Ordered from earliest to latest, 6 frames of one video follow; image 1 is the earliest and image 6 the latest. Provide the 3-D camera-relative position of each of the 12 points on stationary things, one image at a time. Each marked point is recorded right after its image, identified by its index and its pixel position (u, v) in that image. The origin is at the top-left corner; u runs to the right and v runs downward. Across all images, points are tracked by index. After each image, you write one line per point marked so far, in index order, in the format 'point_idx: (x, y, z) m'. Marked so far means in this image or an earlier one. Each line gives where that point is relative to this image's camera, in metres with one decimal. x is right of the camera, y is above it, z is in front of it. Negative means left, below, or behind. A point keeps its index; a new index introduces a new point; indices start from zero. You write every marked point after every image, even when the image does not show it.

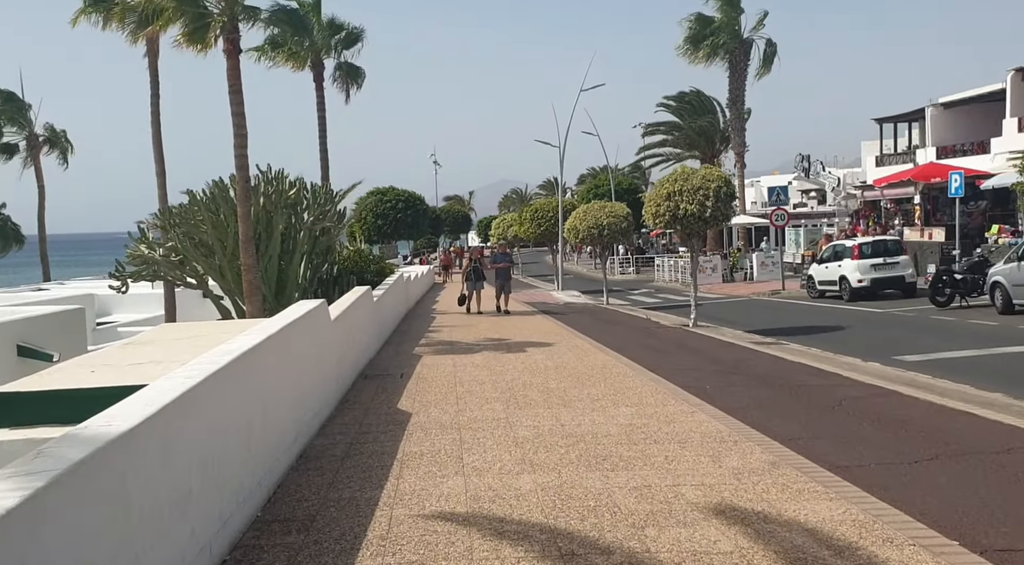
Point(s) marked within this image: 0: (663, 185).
0: (+2.9, +1.9, +18.5) m
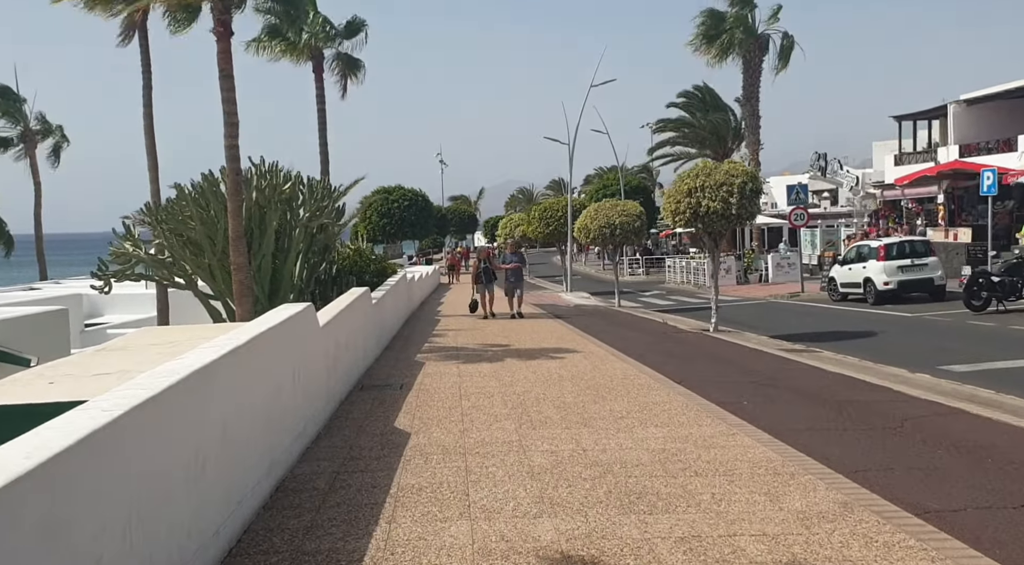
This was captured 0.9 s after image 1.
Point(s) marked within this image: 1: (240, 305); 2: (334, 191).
0: (+3.0, +1.8, +17.3) m
1: (-4.0, -0.4, +14.3) m
2: (-3.3, +1.7, +17.8) m
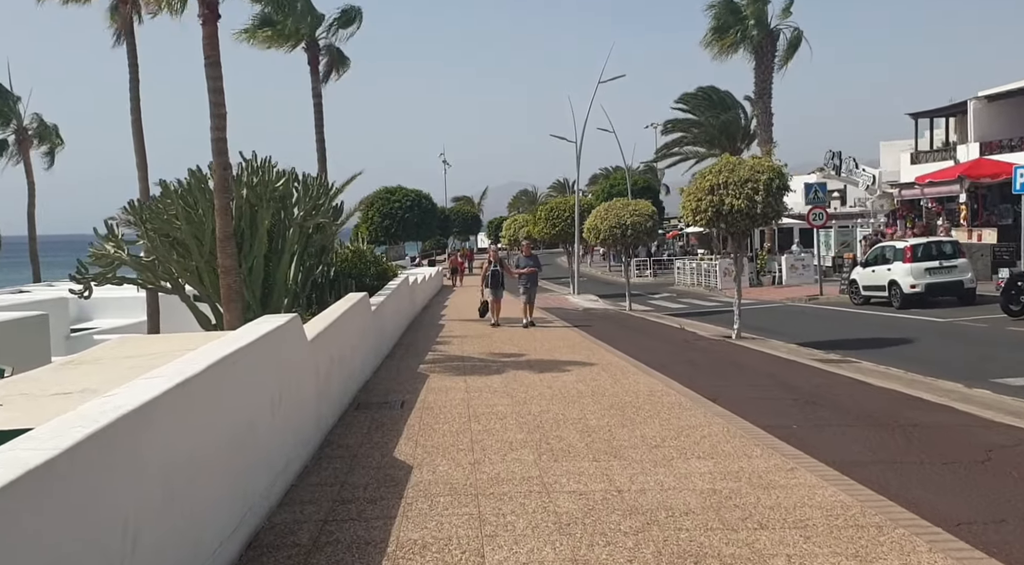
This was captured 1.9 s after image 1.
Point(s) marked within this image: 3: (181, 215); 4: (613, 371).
0: (+3.2, +1.8, +16.2) m
1: (-3.9, -0.4, +13.2) m
2: (-3.1, +1.6, +16.7) m
3: (-4.8, +1.0, +14.0) m
4: (+1.2, -1.1, +11.4) m
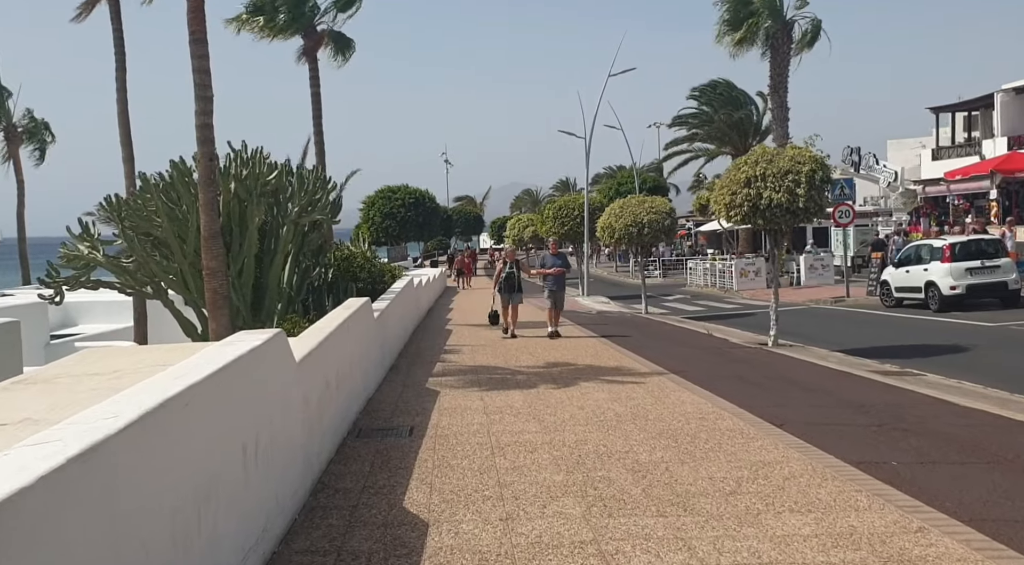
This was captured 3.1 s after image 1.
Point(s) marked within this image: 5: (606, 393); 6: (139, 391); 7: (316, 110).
0: (+3.4, +1.7, +14.8) m
1: (-3.6, -0.5, +11.8) m
2: (-2.9, +1.6, +15.3) m
3: (-4.5, +0.9, +12.6) m
4: (+1.4, -1.1, +9.9) m
5: (+0.9, -1.1, +9.9) m
6: (-1.7, -0.5, +4.3) m
7: (-3.9, +3.4, +19.4) m
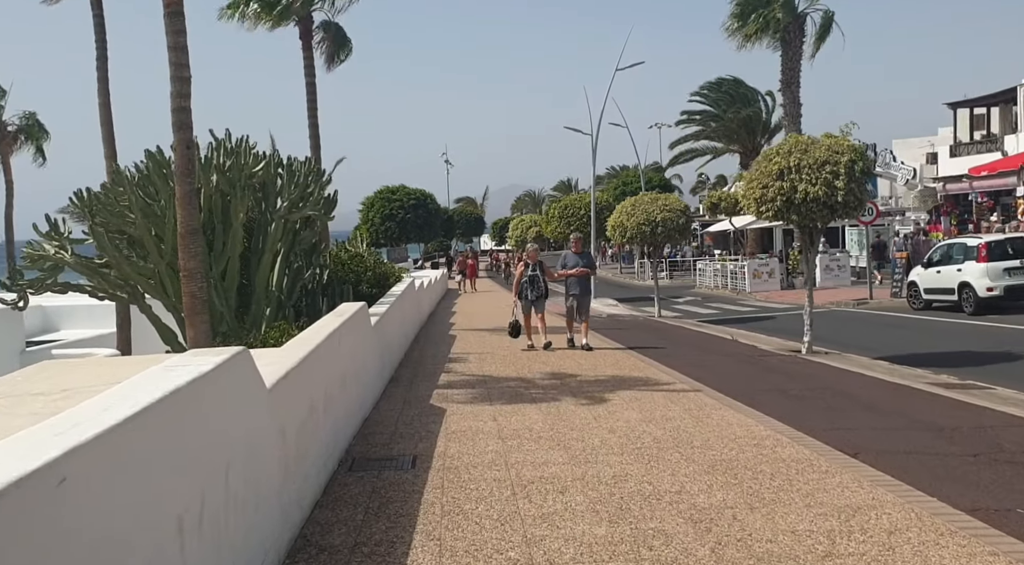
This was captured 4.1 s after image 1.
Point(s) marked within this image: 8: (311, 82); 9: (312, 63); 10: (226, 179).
0: (+3.6, +1.7, +13.5) m
1: (-3.5, -0.5, +10.5) m
2: (-2.7, +1.5, +14.0) m
3: (-4.4, +0.9, +11.3) m
4: (+1.6, -1.1, +8.7) m
5: (+1.1, -1.1, +8.6) m
6: (-1.5, -0.5, +3.1) m
7: (-3.7, +3.4, +18.1) m
8: (-3.9, +3.8, +18.7) m
9: (-4.0, +4.4, +19.5) m
10: (-3.4, +1.2, +11.5) m
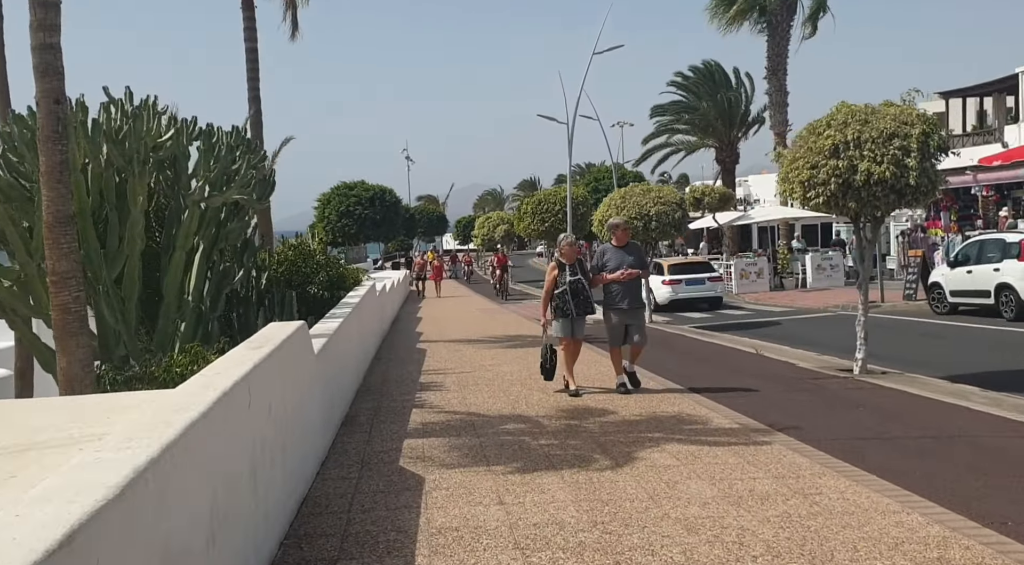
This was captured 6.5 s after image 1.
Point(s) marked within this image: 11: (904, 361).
0: (+3.4, +1.7, +10.9) m
1: (-3.5, -0.6, +7.6) m
2: (-2.9, +1.5, +11.1) m
3: (-4.4, +0.8, +8.4) m
4: (+1.6, -1.2, +5.9) m
5: (+1.2, -1.2, +5.9) m
6: (-1.2, -0.6, +0.2) m
7: (-4.1, +3.3, +15.2) m
8: (-4.2, +3.8, +15.7) m
9: (-4.4, +4.3, +16.5) m
10: (-3.4, +1.2, +8.5) m
11: (+5.2, -1.0, +13.2) m
